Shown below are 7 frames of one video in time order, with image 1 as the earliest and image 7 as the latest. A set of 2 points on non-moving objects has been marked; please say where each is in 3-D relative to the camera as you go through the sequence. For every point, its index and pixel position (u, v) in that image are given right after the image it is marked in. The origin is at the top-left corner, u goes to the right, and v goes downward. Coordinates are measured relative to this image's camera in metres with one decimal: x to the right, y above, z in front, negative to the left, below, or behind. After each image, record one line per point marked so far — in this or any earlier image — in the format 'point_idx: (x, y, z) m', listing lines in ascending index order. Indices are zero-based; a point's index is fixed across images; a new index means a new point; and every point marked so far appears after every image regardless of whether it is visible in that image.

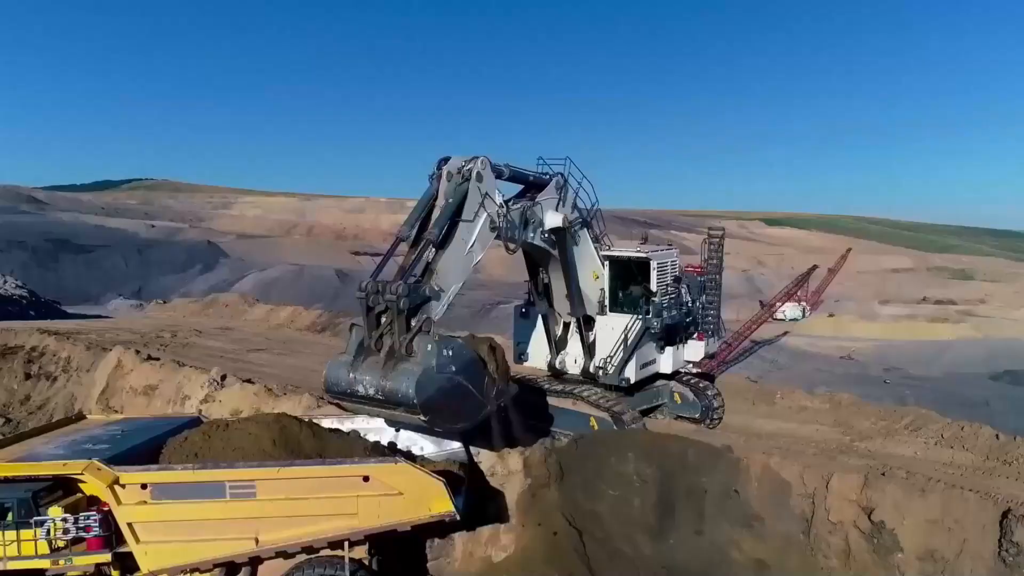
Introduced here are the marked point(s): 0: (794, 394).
0: (+4.7, -1.8, +13.8) m
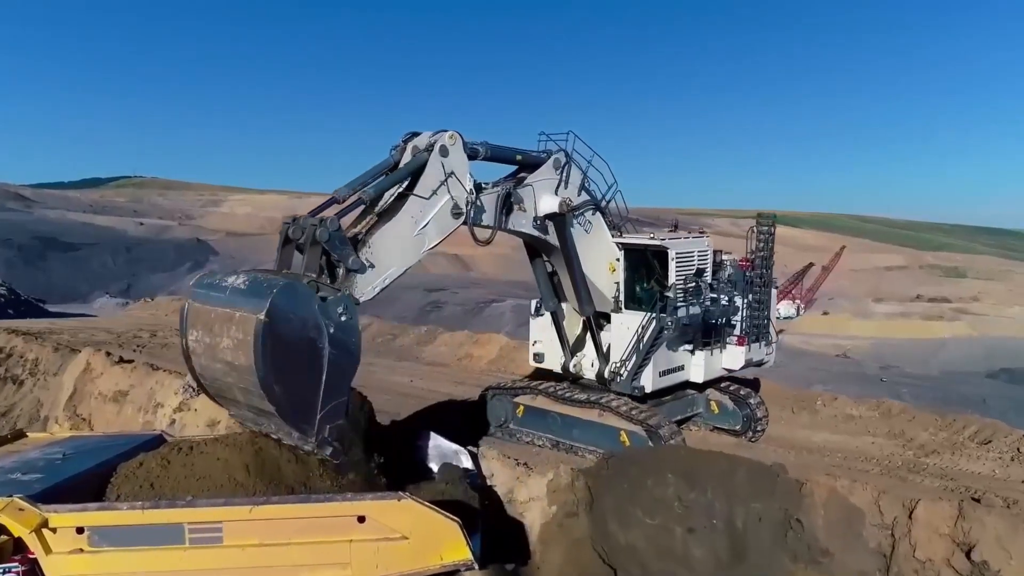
0: (+4.9, -1.7, +12.3) m
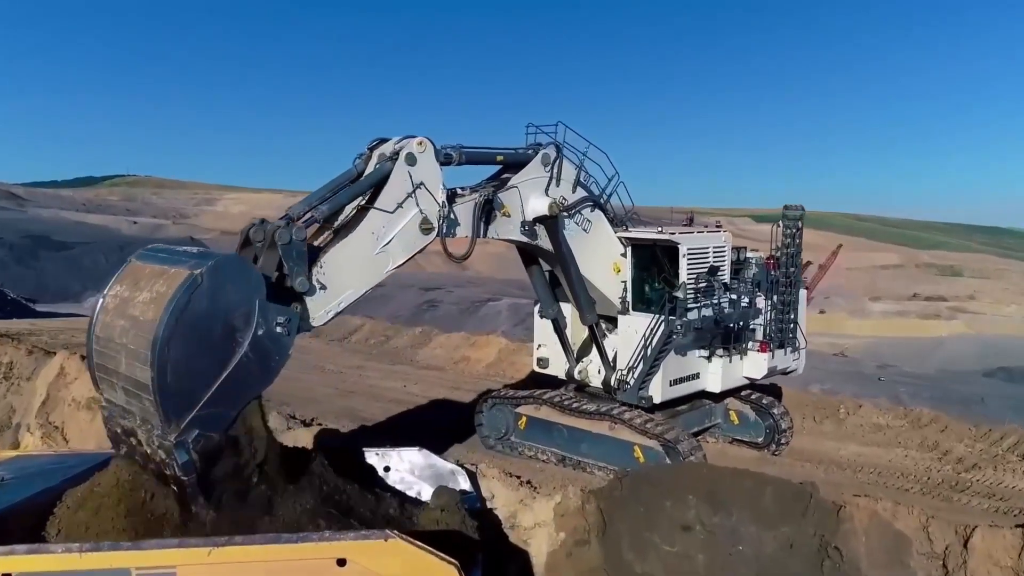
0: (+4.9, -1.7, +11.5) m
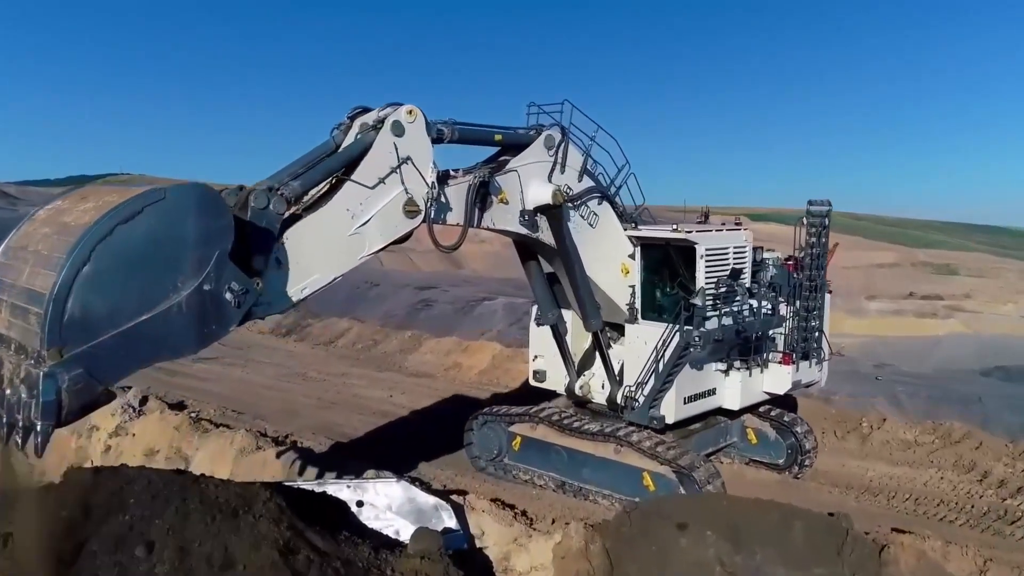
0: (+4.8, -1.7, +10.5) m
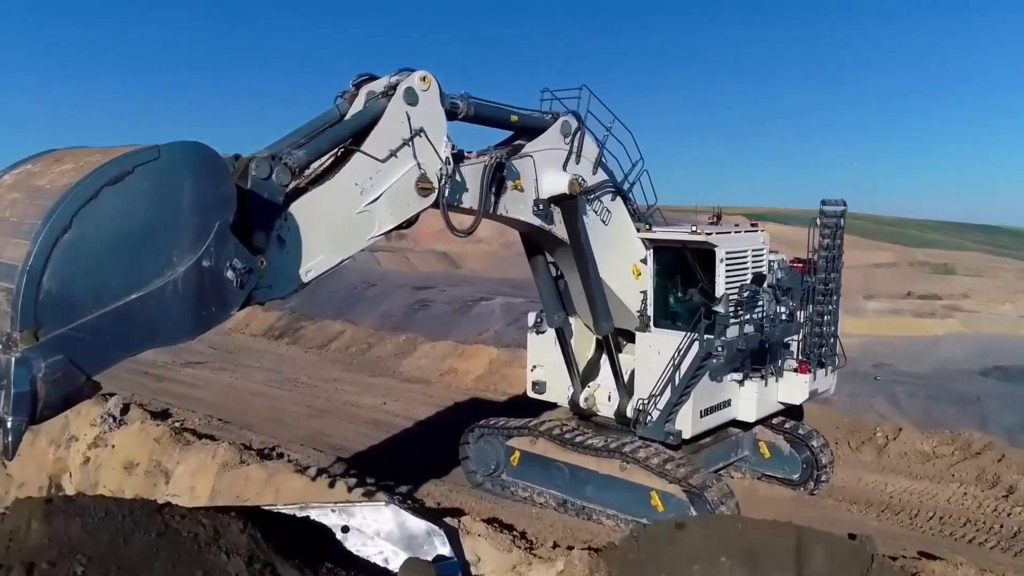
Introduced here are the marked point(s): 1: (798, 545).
0: (+4.8, -1.8, +10.0) m
1: (+2.1, -1.9, +6.0) m
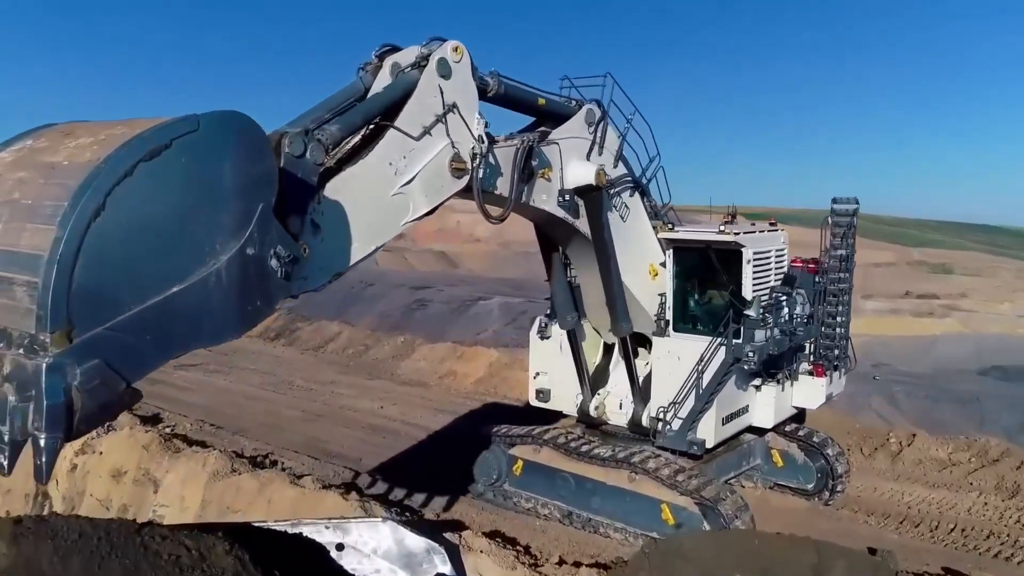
0: (+4.8, -1.8, +9.7) m
1: (+2.2, -1.9, +5.7) m
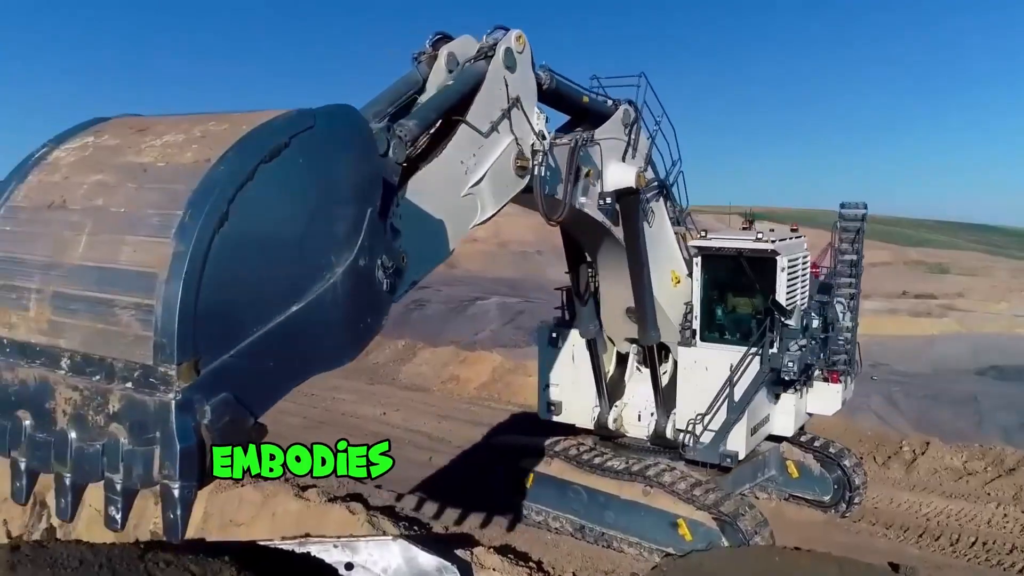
0: (+4.9, -1.9, +9.6) m
1: (+2.3, -2.0, +5.5) m
